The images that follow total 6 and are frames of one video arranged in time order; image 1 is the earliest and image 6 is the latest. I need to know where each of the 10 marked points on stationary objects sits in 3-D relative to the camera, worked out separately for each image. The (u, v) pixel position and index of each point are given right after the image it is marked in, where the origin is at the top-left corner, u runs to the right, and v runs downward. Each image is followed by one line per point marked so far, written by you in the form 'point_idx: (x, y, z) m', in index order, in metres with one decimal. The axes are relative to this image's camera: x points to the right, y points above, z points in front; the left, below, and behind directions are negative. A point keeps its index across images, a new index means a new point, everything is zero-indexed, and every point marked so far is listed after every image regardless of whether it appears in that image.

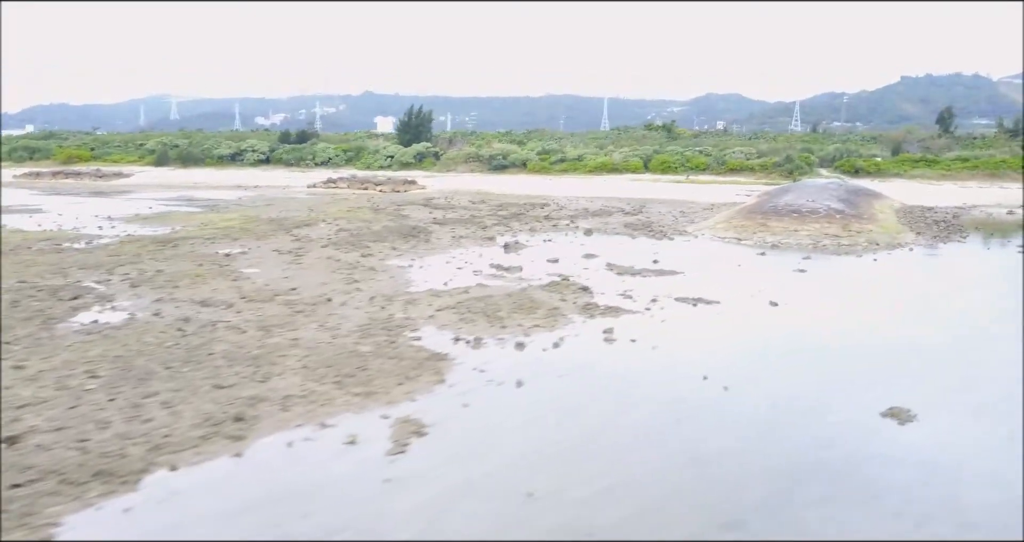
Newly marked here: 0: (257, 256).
0: (-3.5, +0.2, +10.3) m
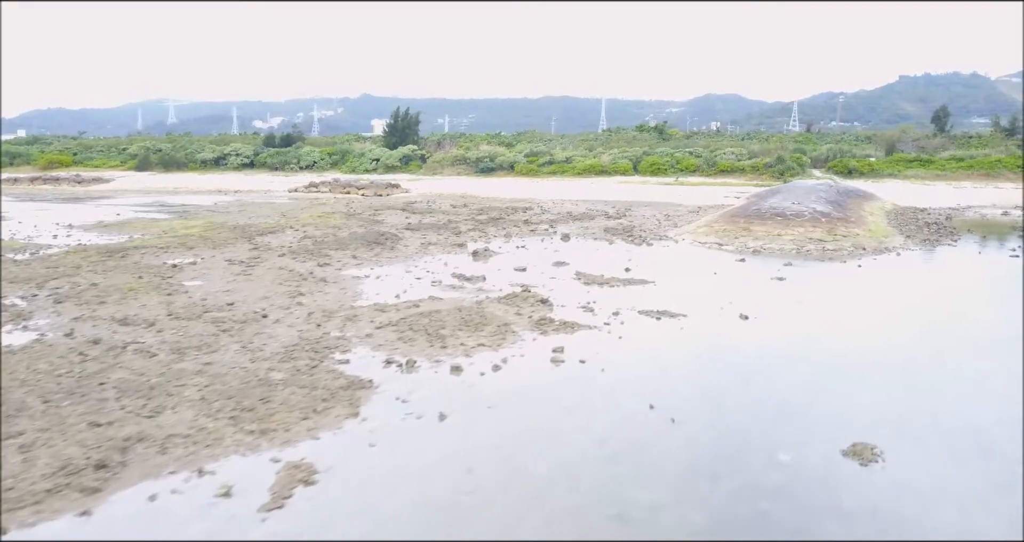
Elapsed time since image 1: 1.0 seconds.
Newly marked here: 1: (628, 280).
0: (-4.0, 0.0, +9.8) m
1: (+1.4, -0.1, +9.3) m
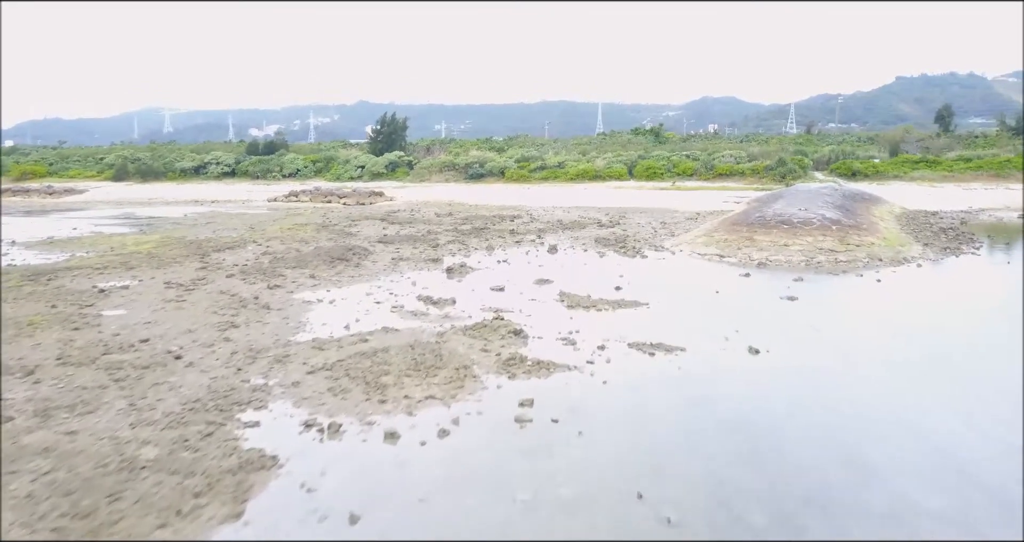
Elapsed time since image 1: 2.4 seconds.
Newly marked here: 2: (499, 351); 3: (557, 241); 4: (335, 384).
0: (-4.2, -0.2, +8.6) m
1: (+1.1, -0.3, +8.1) m
2: (-0.1, -0.6, +6.0) m
3: (+0.8, +0.6, +14.4) m
4: (-1.2, -0.8, +5.2) m
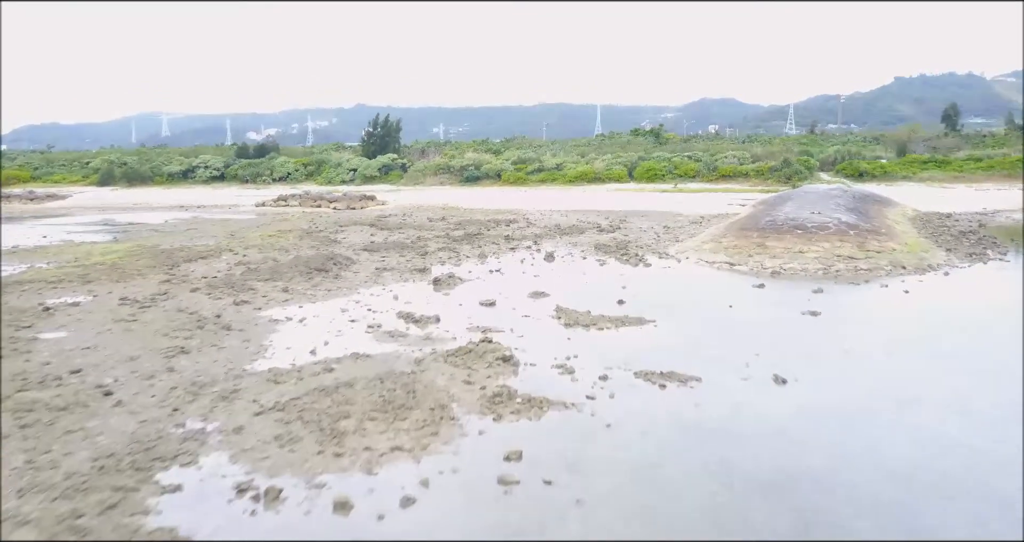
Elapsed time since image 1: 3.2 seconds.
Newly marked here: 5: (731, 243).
0: (-4.3, -0.4, +7.8) m
1: (+1.0, -0.5, +7.3) m
2: (-0.2, -0.8, +5.2) m
3: (+0.7, +0.4, +13.6) m
4: (-1.3, -0.9, +4.3) m
5: (+3.4, +0.4, +11.9) m
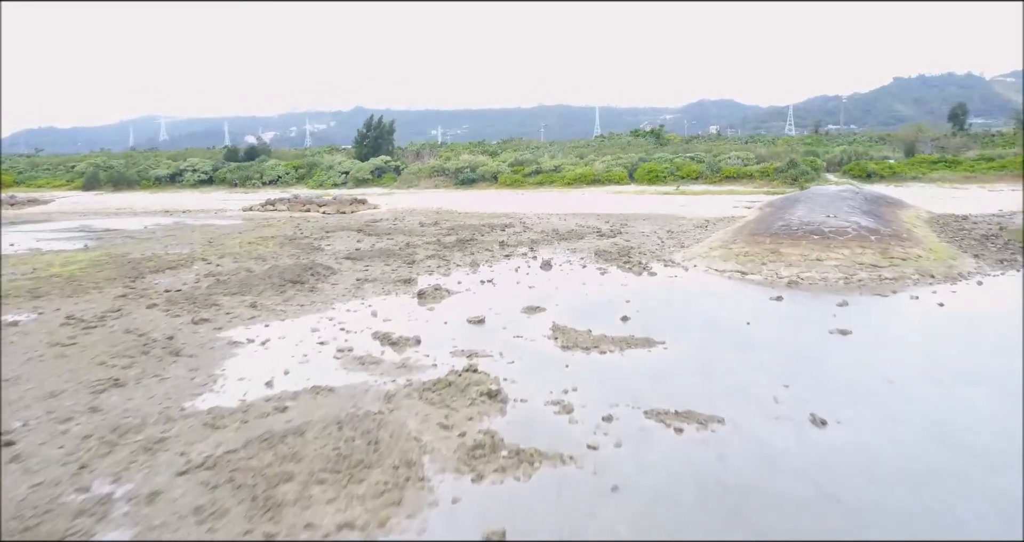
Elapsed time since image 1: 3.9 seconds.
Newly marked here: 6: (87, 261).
0: (-4.4, -0.5, +6.9) m
1: (+1.0, -0.6, +6.4) m
2: (-0.3, -0.9, +4.3) m
3: (+0.7, +0.3, +12.7) m
4: (-1.4, -1.0, +3.4) m
5: (+3.3, +0.3, +11.1) m
6: (-6.4, +0.2, +11.5) m
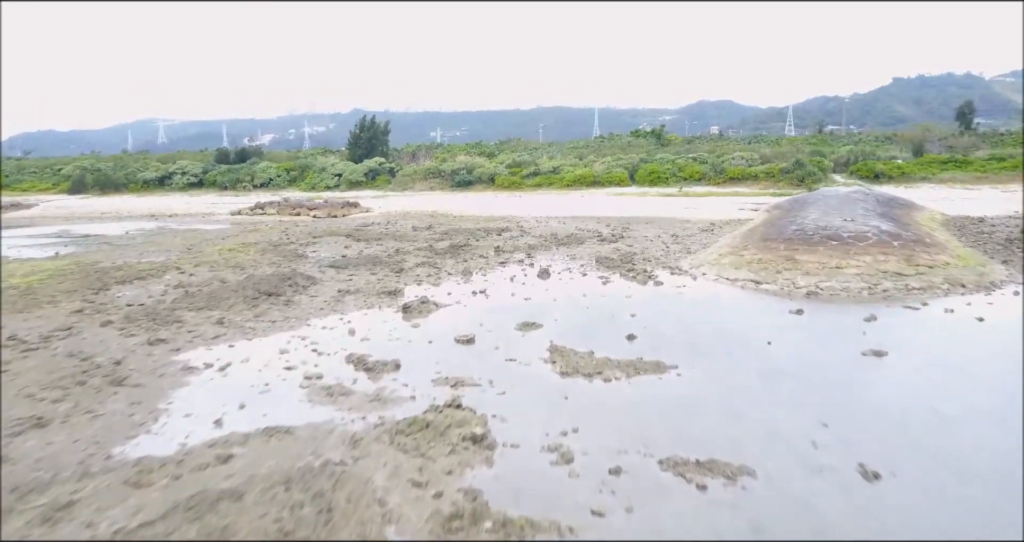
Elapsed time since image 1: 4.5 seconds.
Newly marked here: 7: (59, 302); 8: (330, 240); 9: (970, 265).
0: (-4.5, -0.7, +6.1) m
1: (+0.9, -0.7, +5.6) m
2: (-0.3, -1.0, +3.5) m
3: (+0.6, +0.2, +11.9) m
4: (-1.4, -1.1, +2.7) m
5: (+3.3, +0.2, +10.3) m
6: (-6.5, 0.0, +10.7) m
7: (-4.9, -0.3, +8.3) m
8: (-3.6, +0.6, +15.1) m
9: (+5.7, +0.1, +9.5) m
